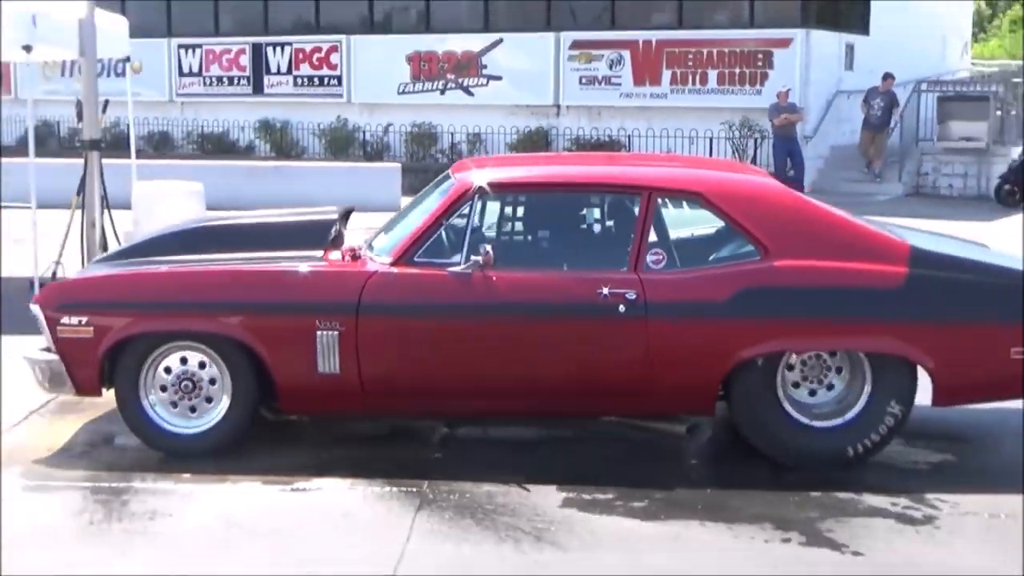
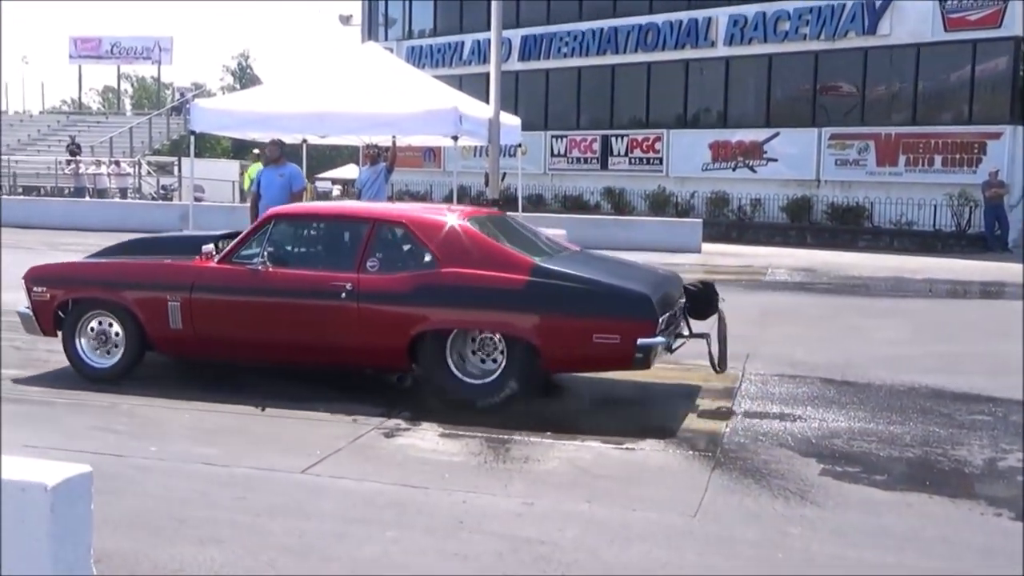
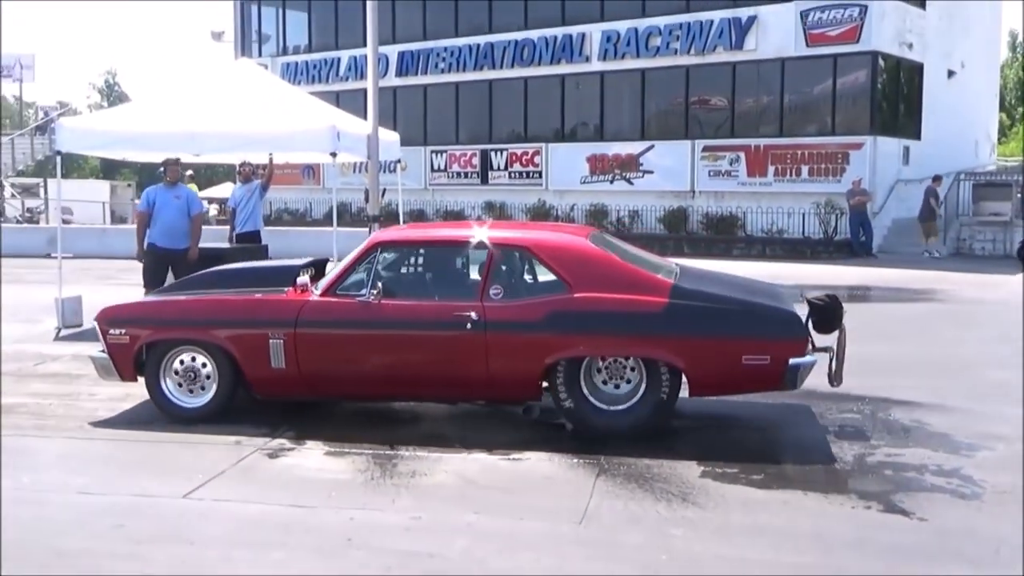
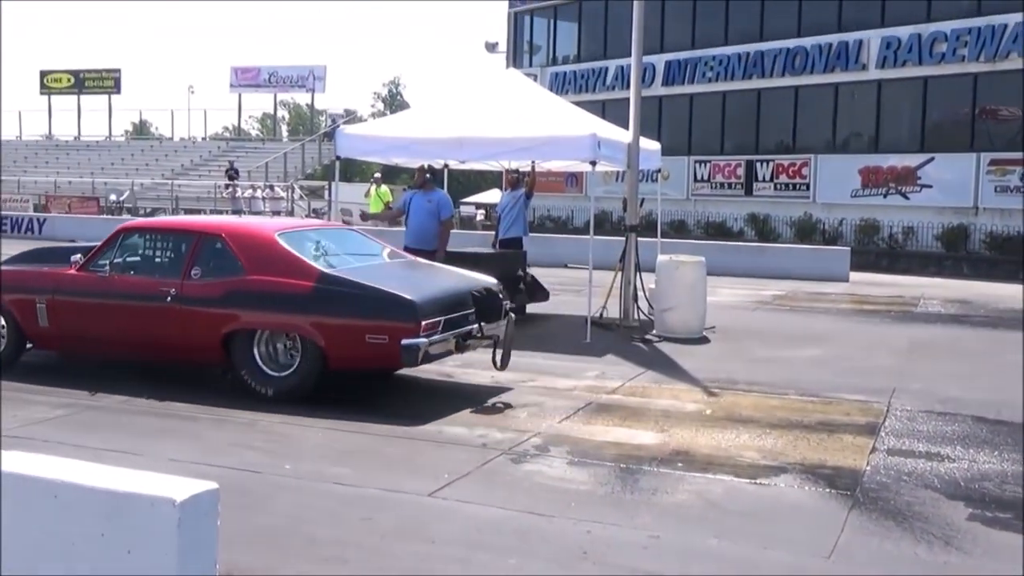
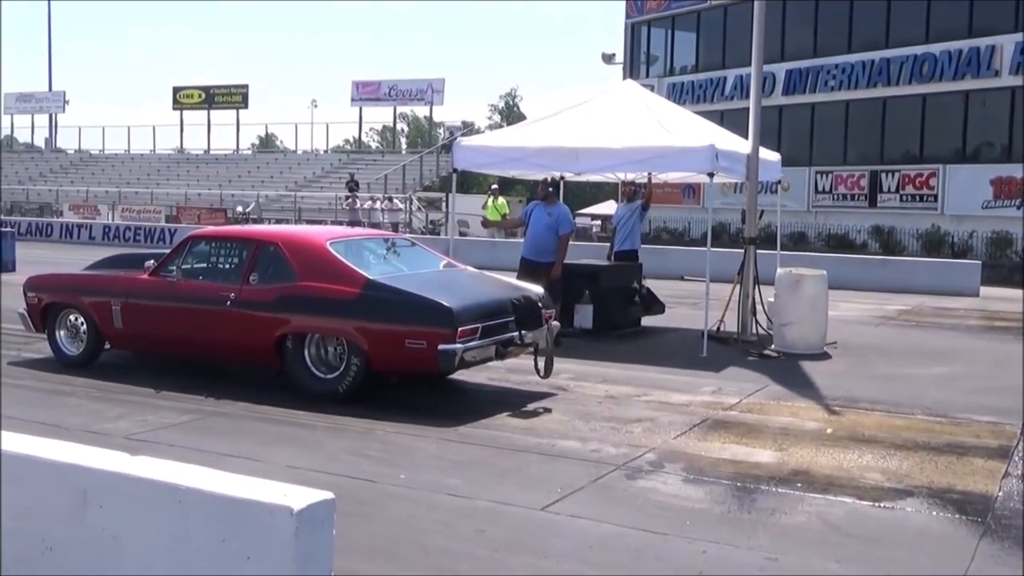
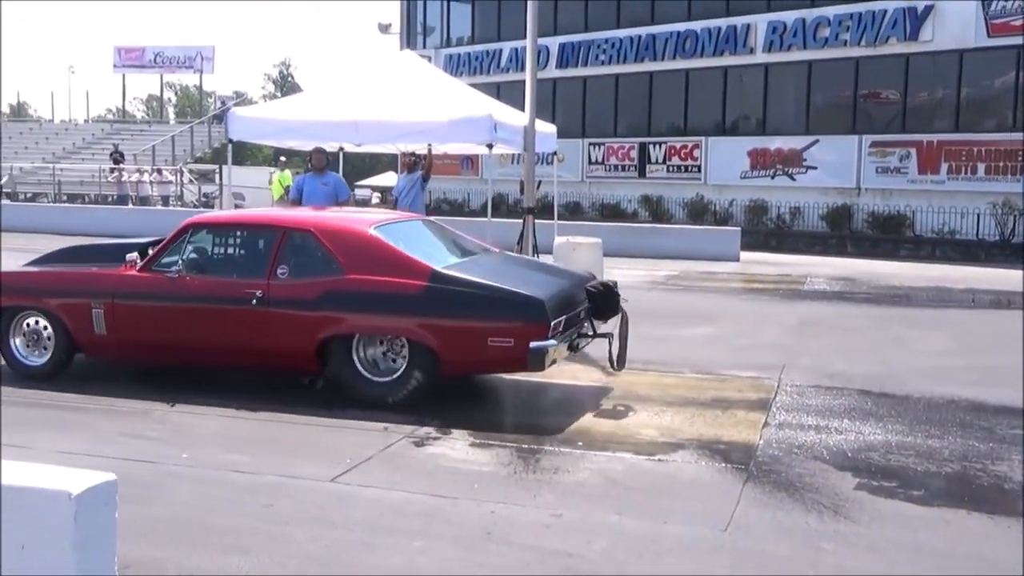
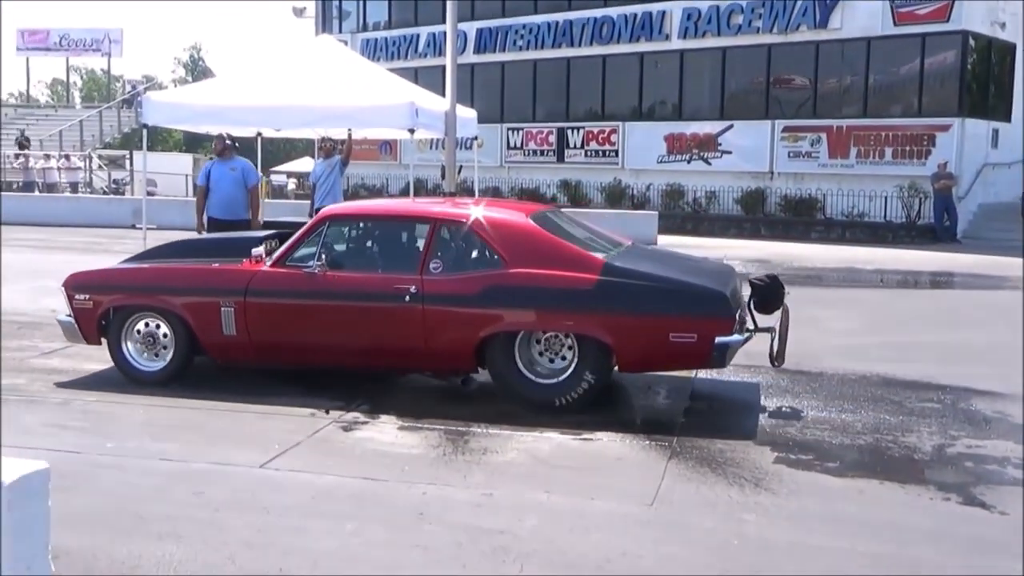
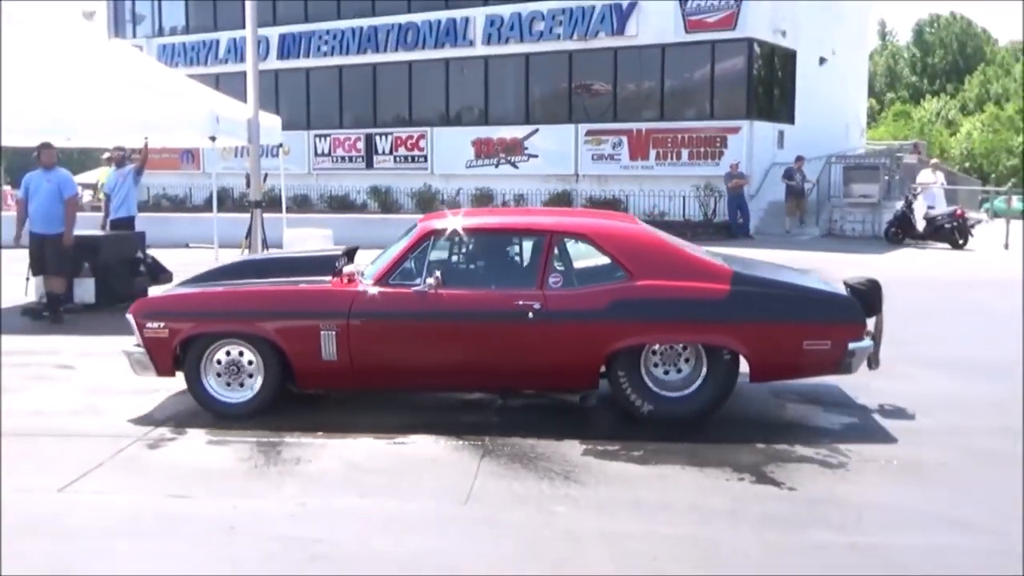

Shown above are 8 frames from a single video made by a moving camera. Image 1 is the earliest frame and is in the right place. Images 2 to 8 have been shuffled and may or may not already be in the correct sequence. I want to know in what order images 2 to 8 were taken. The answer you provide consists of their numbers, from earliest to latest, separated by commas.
8, 3, 7, 2, 6, 4, 5
